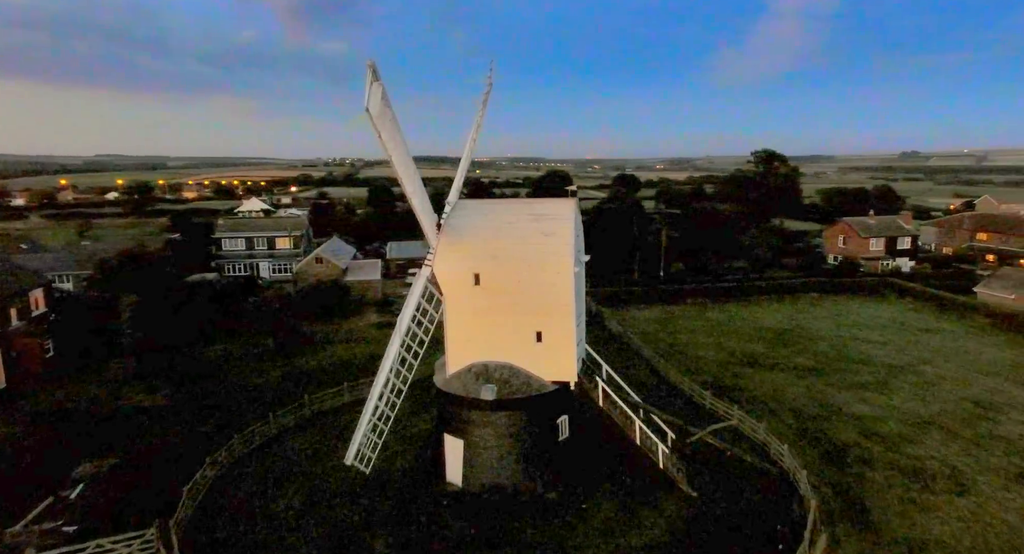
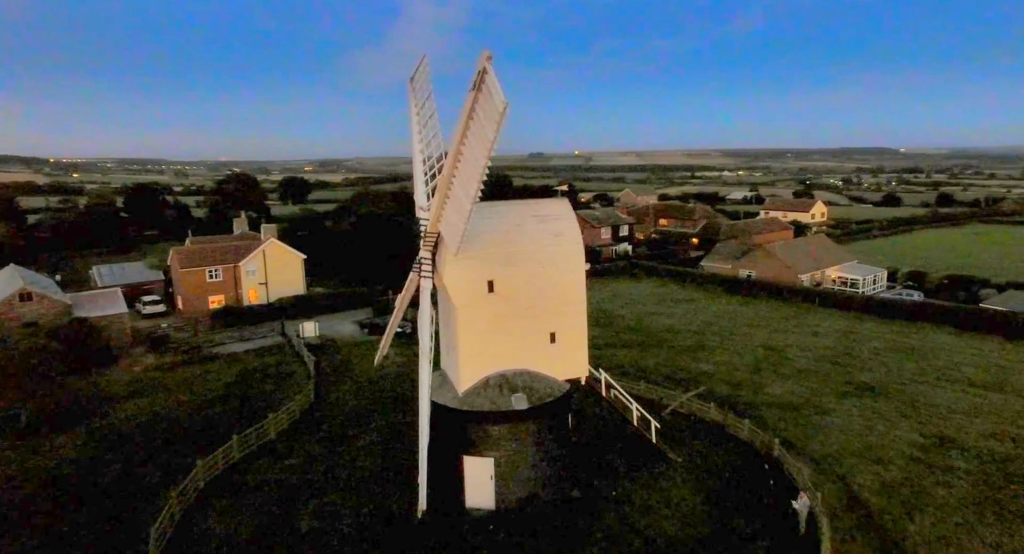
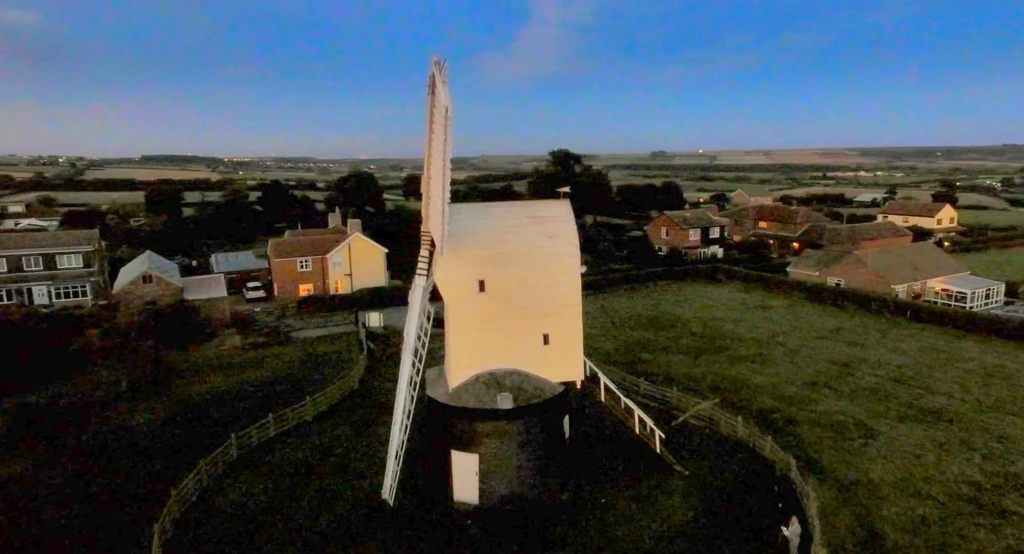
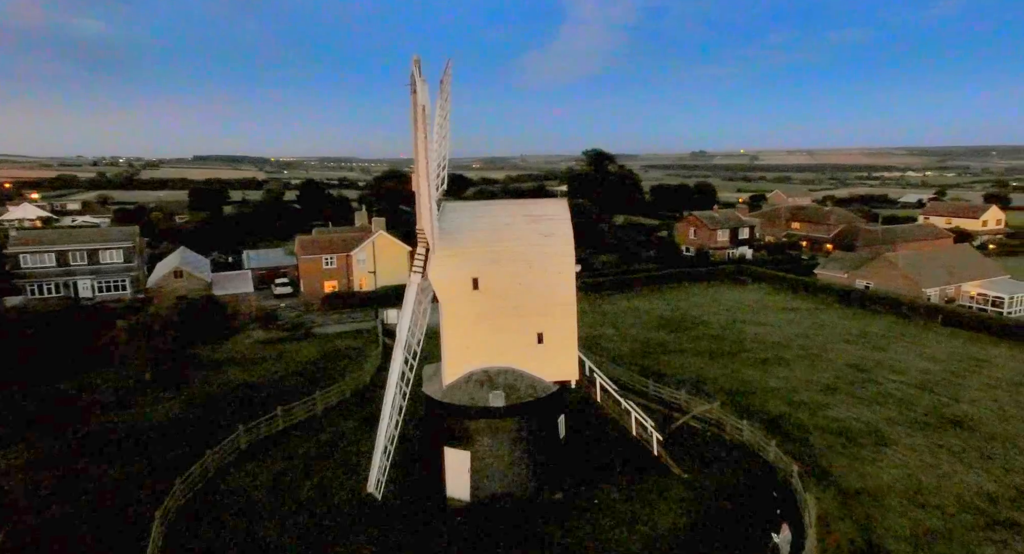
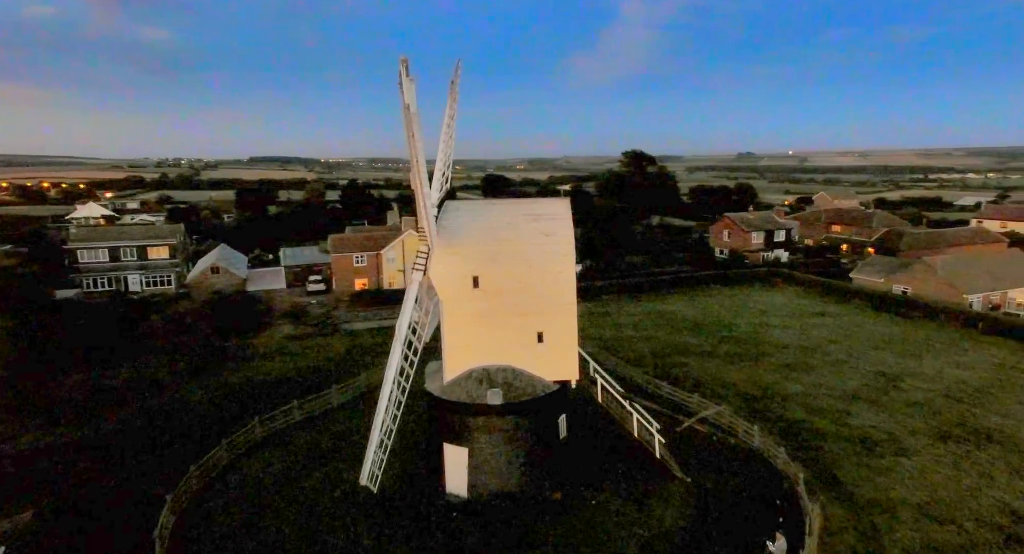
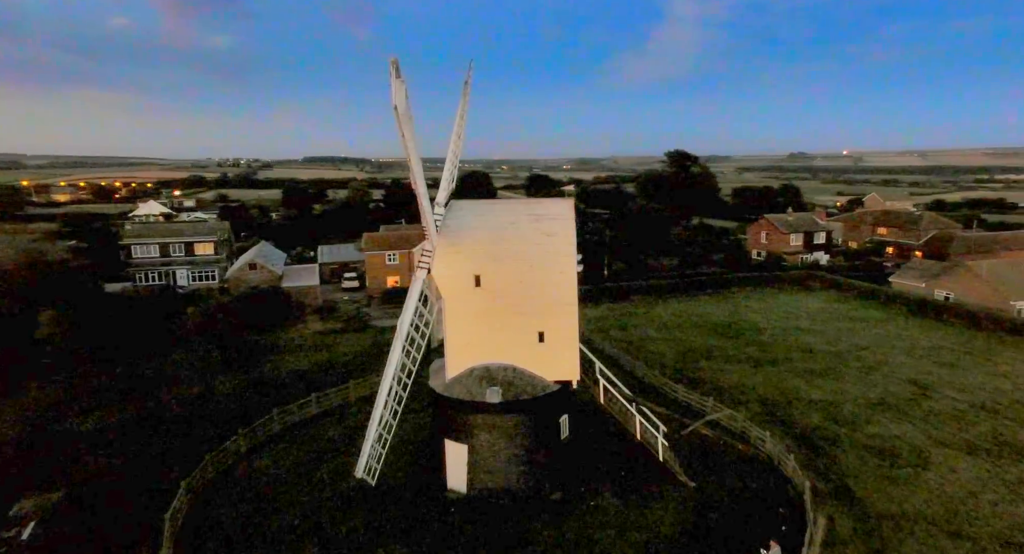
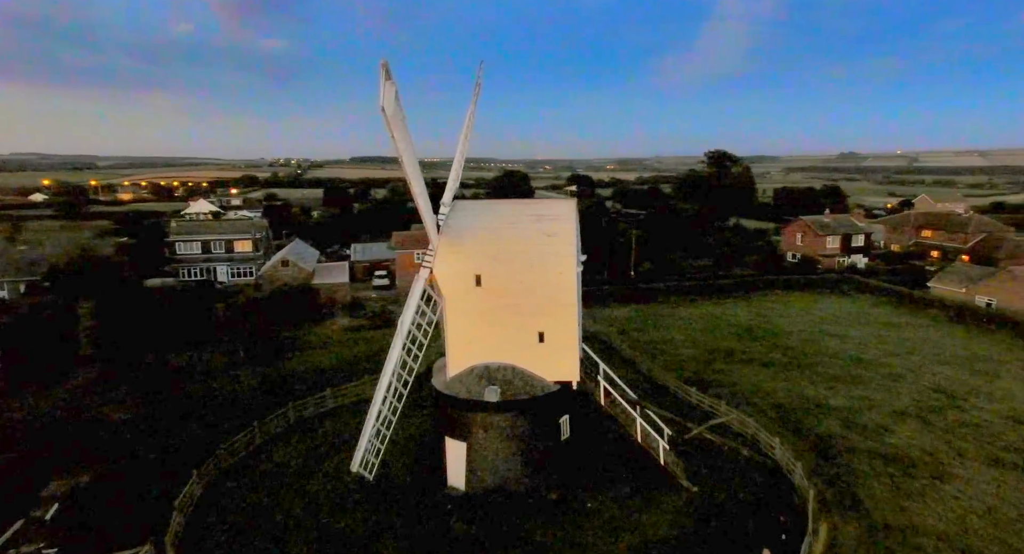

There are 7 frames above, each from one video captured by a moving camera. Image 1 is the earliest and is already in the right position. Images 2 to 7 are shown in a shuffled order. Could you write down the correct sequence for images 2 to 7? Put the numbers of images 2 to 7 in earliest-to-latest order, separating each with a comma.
7, 6, 5, 4, 3, 2
